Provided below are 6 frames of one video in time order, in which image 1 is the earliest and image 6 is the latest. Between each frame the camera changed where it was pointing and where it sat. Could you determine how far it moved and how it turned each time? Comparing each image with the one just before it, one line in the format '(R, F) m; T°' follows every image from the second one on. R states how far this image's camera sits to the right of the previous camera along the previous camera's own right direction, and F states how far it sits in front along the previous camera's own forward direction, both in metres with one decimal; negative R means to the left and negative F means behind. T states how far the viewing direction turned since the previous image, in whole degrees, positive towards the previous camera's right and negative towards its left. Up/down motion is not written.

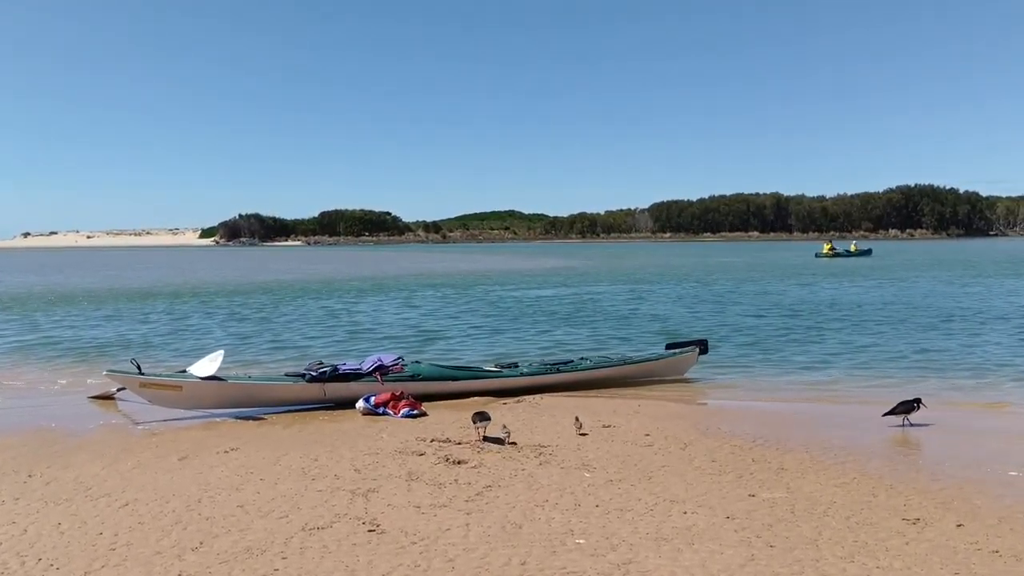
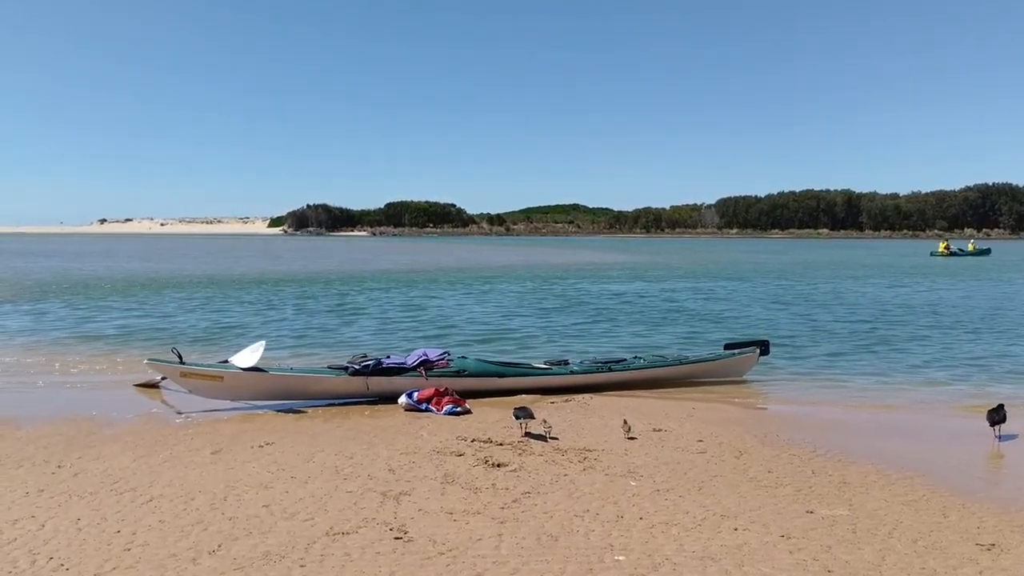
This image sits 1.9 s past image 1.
(+0.3, +0.7) m; -5°
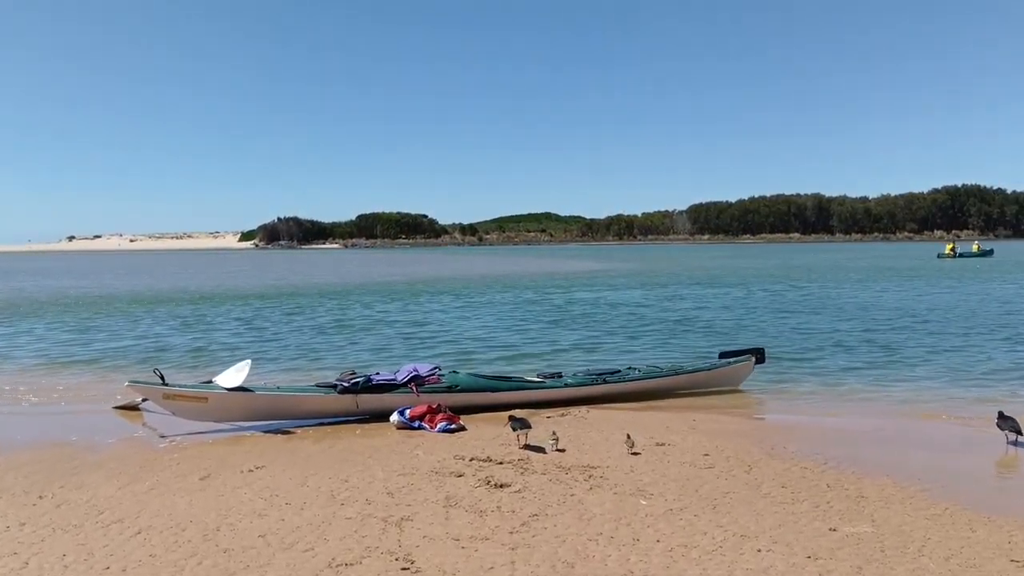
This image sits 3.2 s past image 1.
(-0.4, +0.4) m; +2°
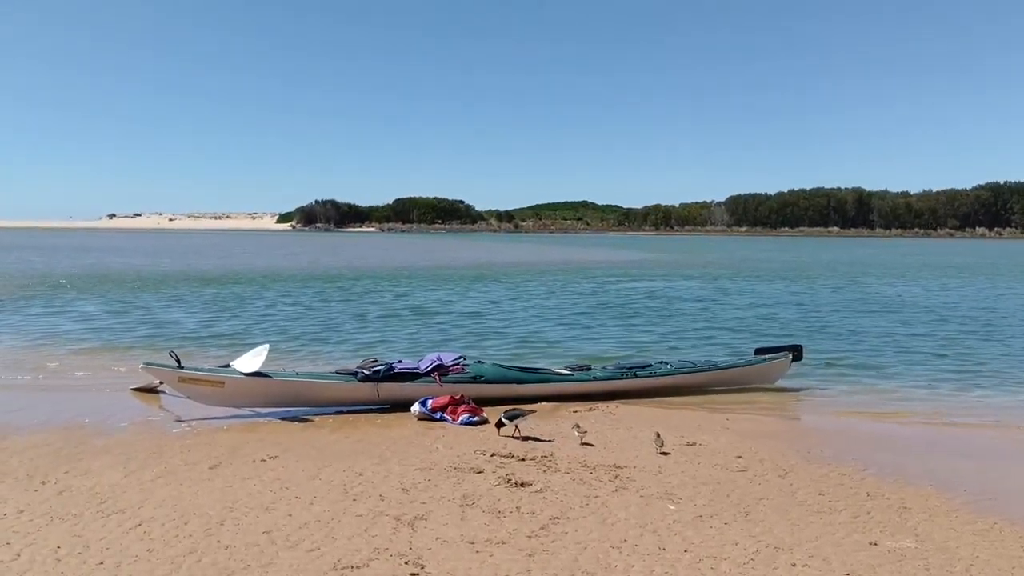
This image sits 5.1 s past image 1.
(+0.1, +0.6) m; -3°
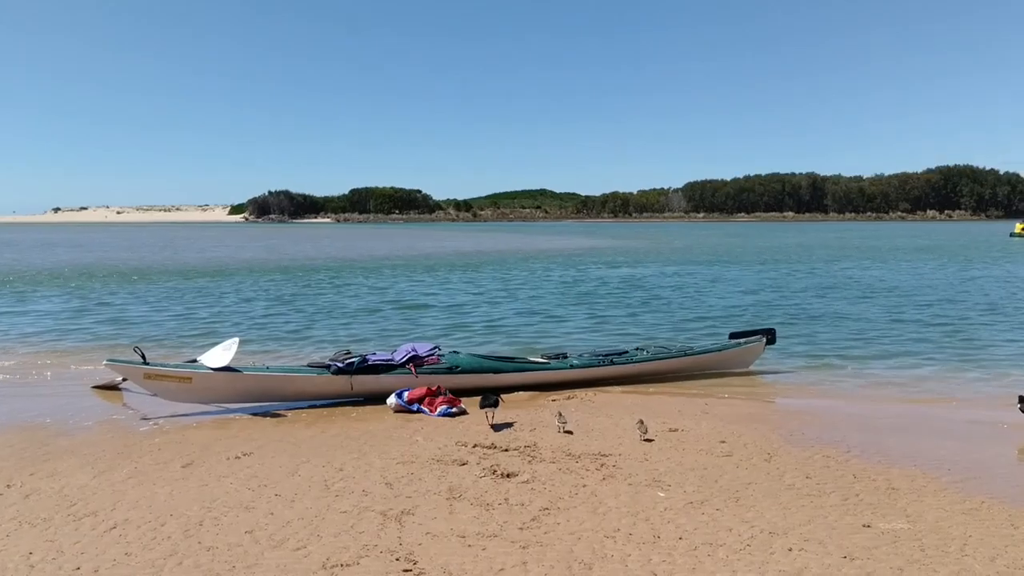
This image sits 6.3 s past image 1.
(-0.3, +0.3) m; +3°
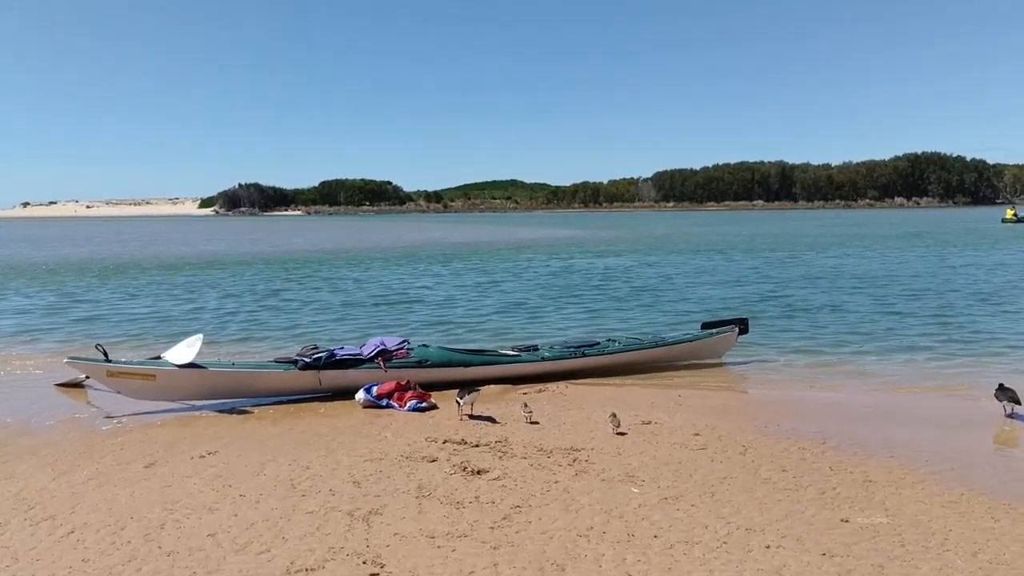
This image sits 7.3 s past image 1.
(+0.1, +0.2) m; +2°
